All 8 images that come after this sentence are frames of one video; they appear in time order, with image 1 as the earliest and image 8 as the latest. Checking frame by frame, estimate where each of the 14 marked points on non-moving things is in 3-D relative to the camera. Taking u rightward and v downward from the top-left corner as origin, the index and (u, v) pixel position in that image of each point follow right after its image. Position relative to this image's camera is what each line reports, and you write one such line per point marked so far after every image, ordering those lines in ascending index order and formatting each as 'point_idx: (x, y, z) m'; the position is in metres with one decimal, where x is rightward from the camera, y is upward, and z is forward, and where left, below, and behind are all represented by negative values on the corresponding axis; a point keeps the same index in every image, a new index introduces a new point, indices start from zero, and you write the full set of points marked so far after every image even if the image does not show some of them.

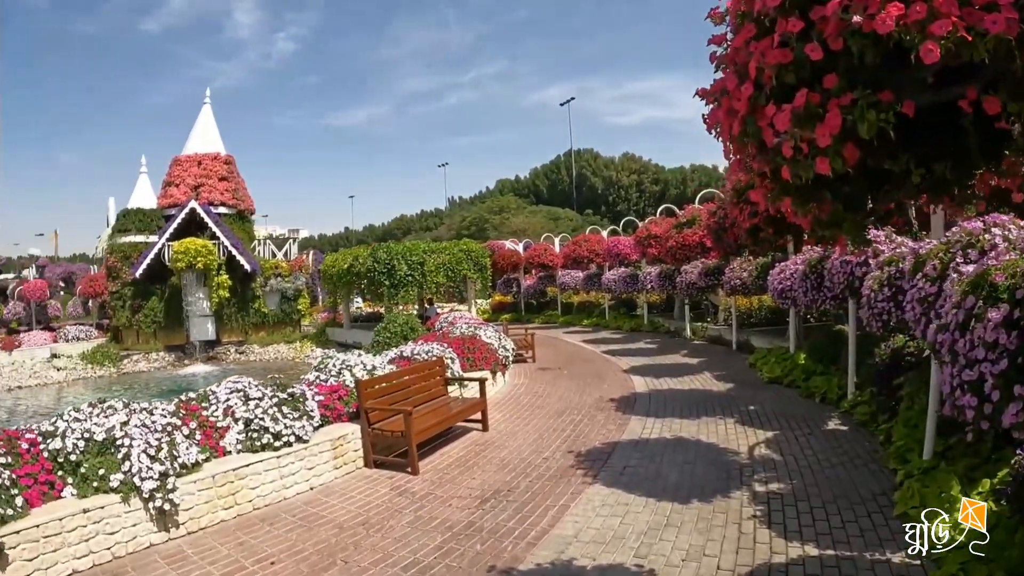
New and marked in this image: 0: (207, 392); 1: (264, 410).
0: (-1.7, -0.6, +6.2) m
1: (-1.2, -0.6, +5.6) m
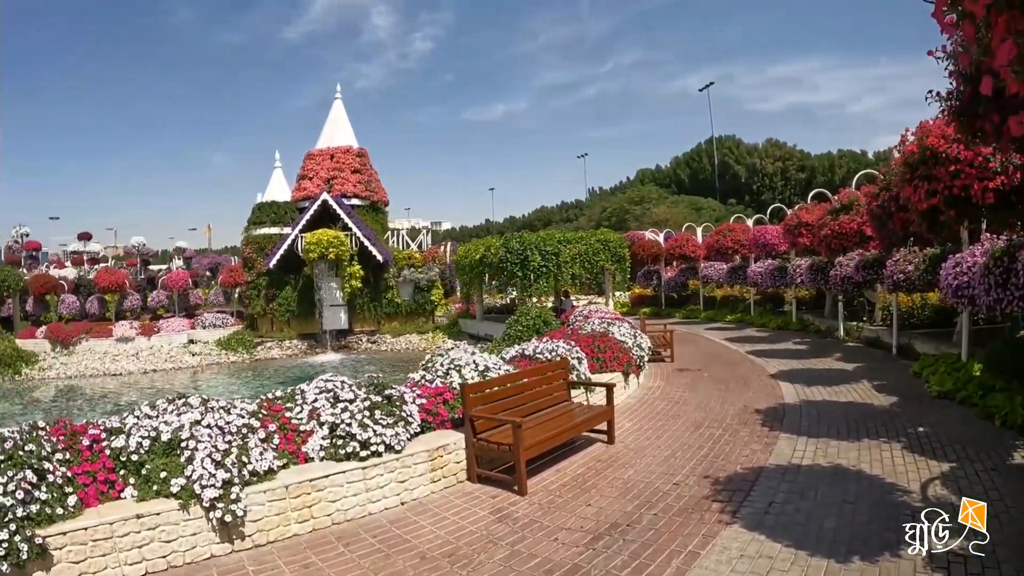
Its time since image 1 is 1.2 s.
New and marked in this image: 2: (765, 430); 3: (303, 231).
0: (-1.1, -0.5, +5.6) m
1: (-0.7, -0.5, +5.0) m
2: (+1.2, -0.7, +5.7) m
3: (-3.6, +0.9, +19.9) m
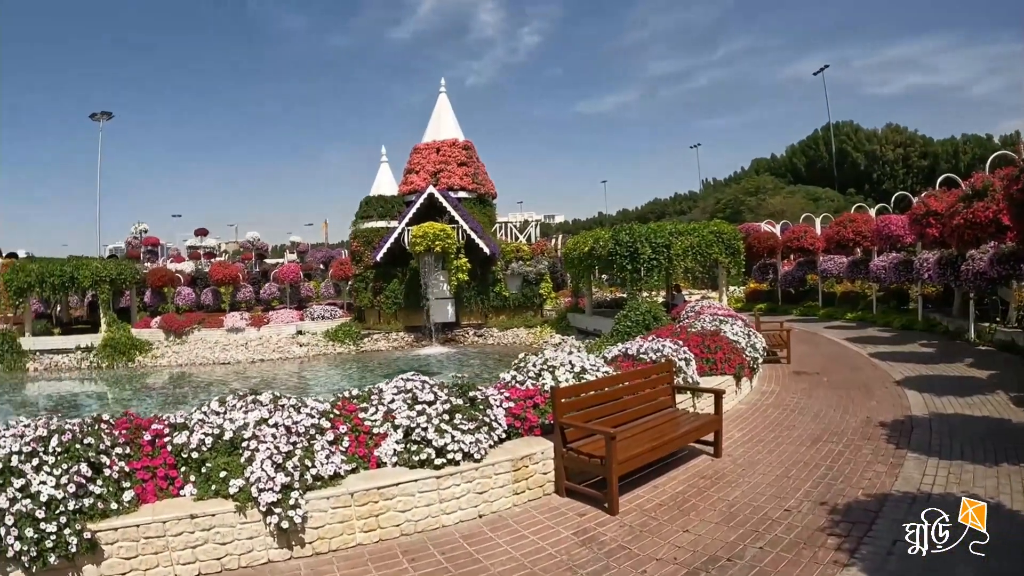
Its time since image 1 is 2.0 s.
0: (-0.6, -0.5, +5.2) m
1: (-0.3, -0.5, +4.6) m
2: (+1.7, -0.7, +5.1) m
3: (-1.7, +1.1, +19.7) m
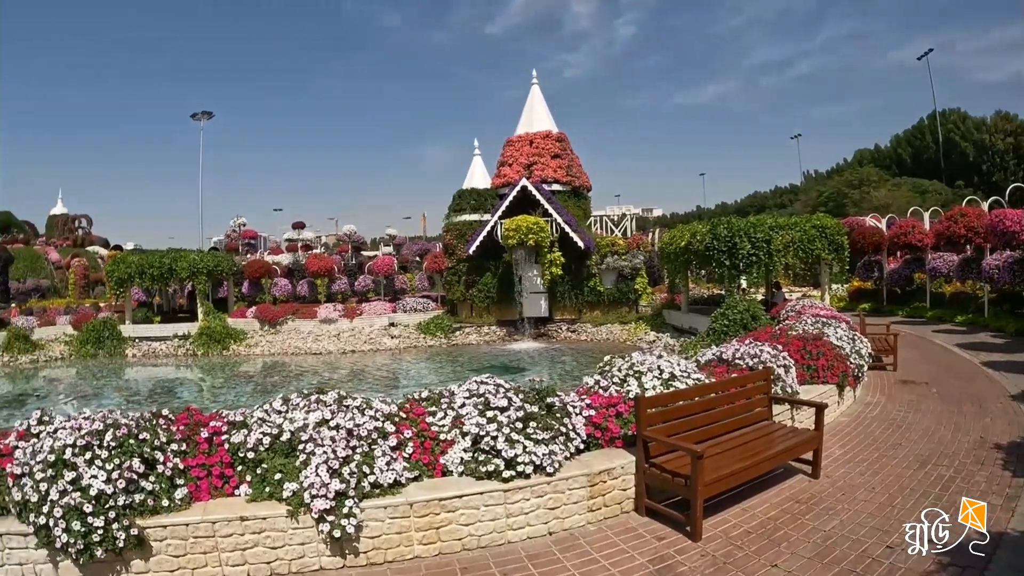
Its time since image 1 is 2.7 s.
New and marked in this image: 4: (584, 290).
0: (-0.3, -0.5, +4.9) m
1: (0.0, -0.5, +4.3) m
2: (+2.0, -0.7, +4.7) m
3: (-0.2, +1.2, +19.4) m
4: (+1.2, 0.0, +19.8) m
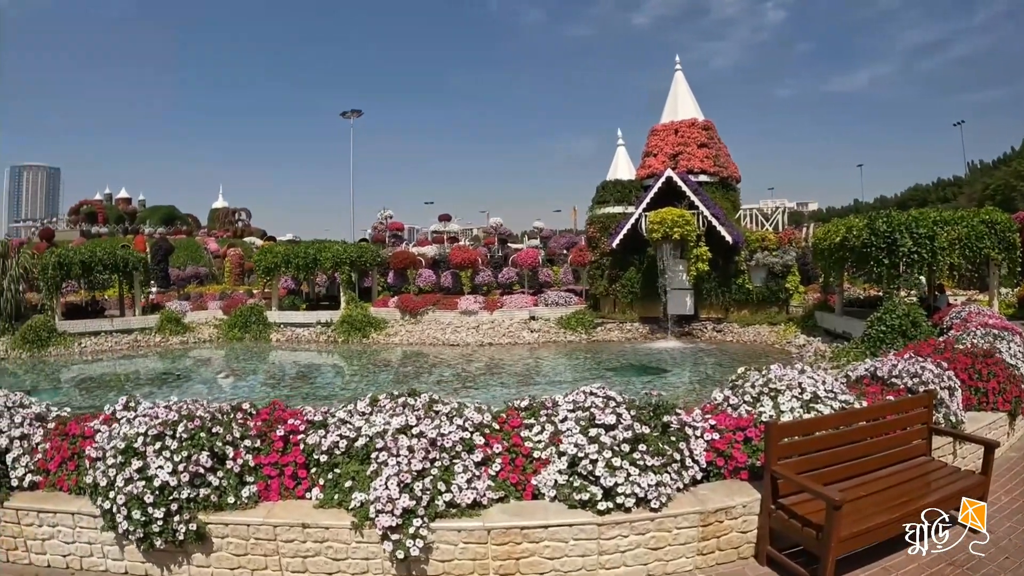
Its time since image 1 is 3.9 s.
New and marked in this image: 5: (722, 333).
0: (+0.1, -0.4, +4.4) m
1: (+0.3, -0.5, +3.7) m
2: (+2.3, -0.8, +3.8) m
3: (+2.2, +1.3, +18.7) m
4: (+3.5, 0.0, +18.9) m
5: (+3.2, -0.7, +17.7) m
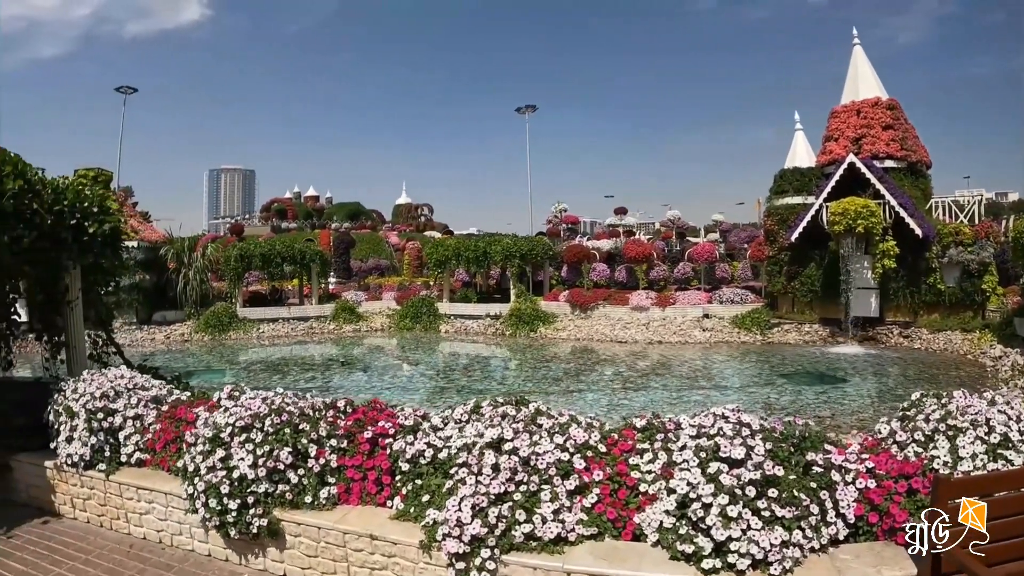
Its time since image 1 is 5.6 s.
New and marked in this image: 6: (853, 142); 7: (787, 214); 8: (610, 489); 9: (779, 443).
0: (+0.5, -0.4, +3.7) m
1: (+0.5, -0.5, +3.0) m
2: (+2.6, -0.8, +2.8) m
3: (+4.8, +1.3, +17.5) m
4: (+6.1, 0.0, +17.5) m
5: (+5.6, -0.7, +16.3) m
6: (+5.8, +2.3, +19.6) m
7: (+4.6, +1.2, +19.3) m
8: (+0.3, -0.6, +3.3) m
9: (+0.8, -0.5, +3.3) m
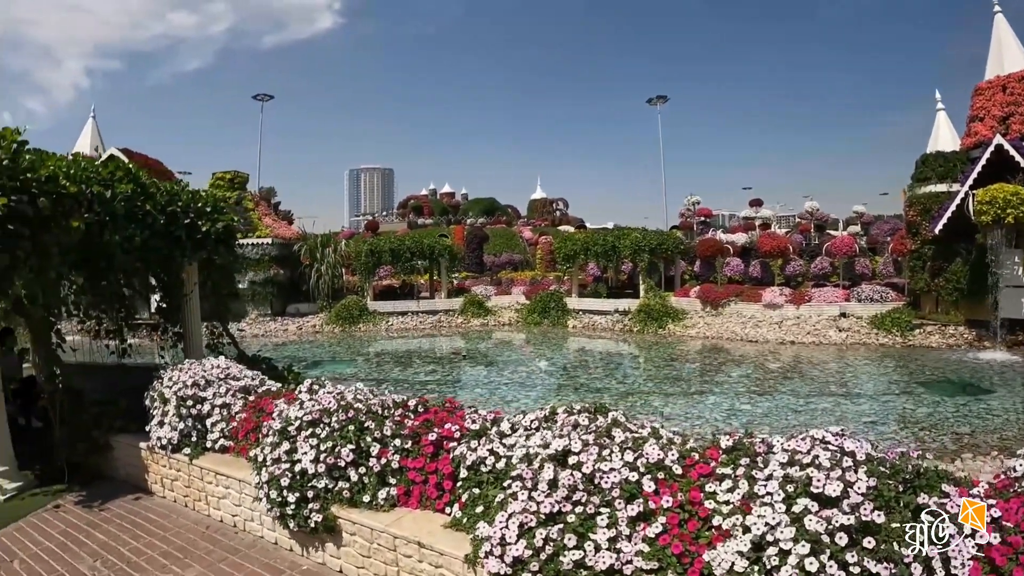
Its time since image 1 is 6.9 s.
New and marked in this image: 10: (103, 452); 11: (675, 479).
0: (+0.6, -0.4, +3.1) m
1: (+0.6, -0.5, +2.4) m
2: (+2.6, -0.8, +2.0) m
3: (+6.6, +1.3, +16.3) m
4: (+7.9, 0.0, +16.1) m
5: (+7.2, -0.7, +15.1) m
6: (+7.8, +2.4, +18.3) m
7: (+6.6, +1.3, +18.1) m
8: (+0.4, -0.6, +2.8) m
9: (+0.9, -0.4, +2.8) m
10: (-2.3, -0.9, +6.5) m
11: (+0.4, -0.5, +3.0) m
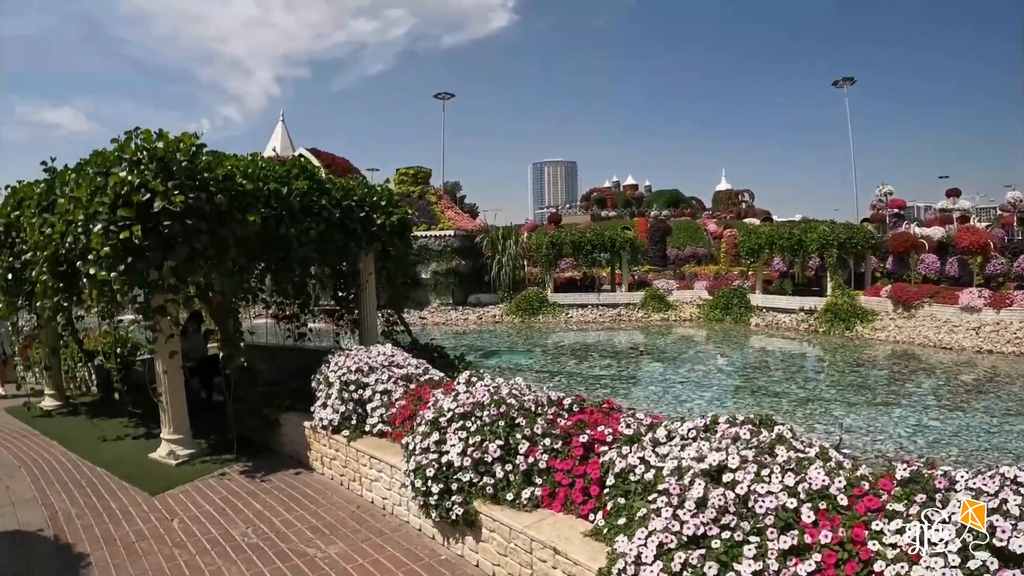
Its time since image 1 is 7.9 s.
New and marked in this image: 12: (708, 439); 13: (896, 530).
0: (+1.0, -0.5, +2.8) m
1: (+0.9, -0.5, +2.2) m
2: (+2.8, -0.9, +1.4) m
3: (+9.0, +1.2, +14.9) m
4: (+10.2, -0.1, +14.6) m
5: (+9.3, -0.8, +13.7) m
6: (+10.5, +2.3, +16.6) m
7: (+9.3, +1.2, +16.7) m
8: (+0.7, -0.6, +2.5) m
9: (+1.2, -0.5, +2.5) m
10: (-1.4, -0.8, +6.7) m
11: (+0.8, -0.5, +2.8) m
12: (+0.6, -0.5, +3.7) m
13: (+0.8, -0.5, +2.6) m
